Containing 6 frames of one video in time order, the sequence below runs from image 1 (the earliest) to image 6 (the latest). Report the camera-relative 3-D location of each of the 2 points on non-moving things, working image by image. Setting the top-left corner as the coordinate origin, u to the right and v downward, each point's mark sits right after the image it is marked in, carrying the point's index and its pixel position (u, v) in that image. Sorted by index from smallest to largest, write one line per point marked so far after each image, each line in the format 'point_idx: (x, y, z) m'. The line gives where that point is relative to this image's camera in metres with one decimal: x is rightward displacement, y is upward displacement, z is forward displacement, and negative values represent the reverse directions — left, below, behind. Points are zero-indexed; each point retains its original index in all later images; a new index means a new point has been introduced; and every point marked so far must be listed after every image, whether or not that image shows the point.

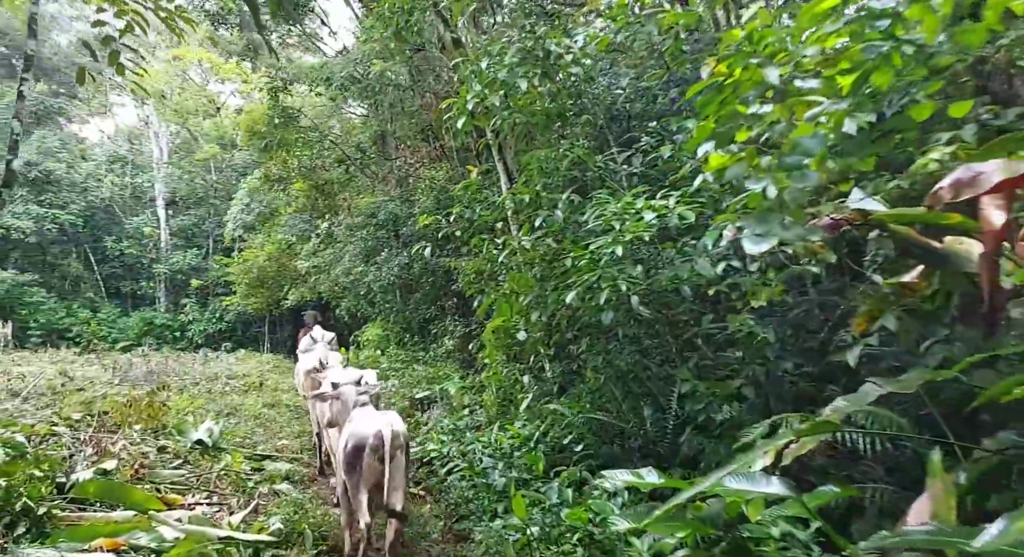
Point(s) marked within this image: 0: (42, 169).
0: (-11.8, +2.8, +19.1) m
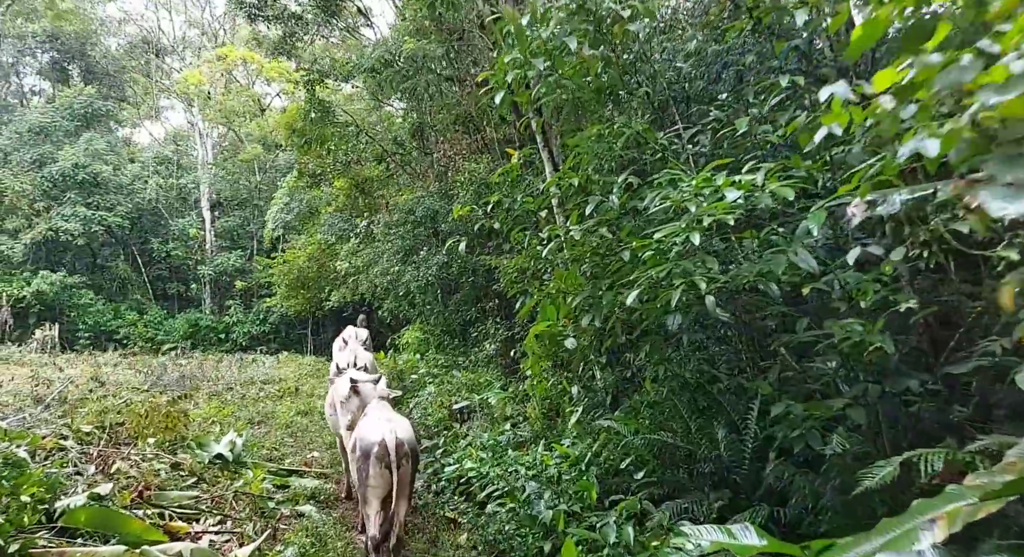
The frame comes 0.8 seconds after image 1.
0: (-10.7, +2.7, +19.2) m
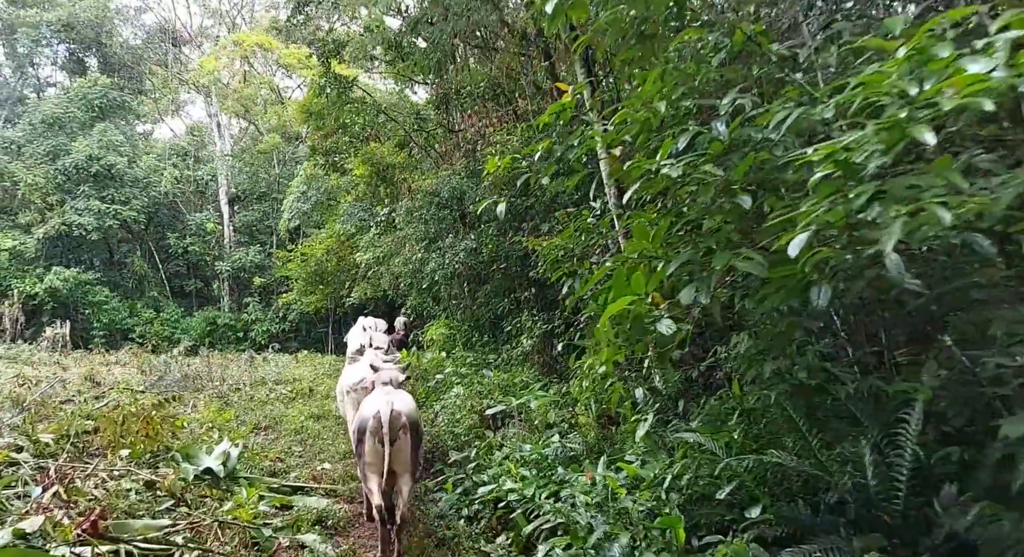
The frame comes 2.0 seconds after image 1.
0: (-10.0, +2.8, +18.5) m
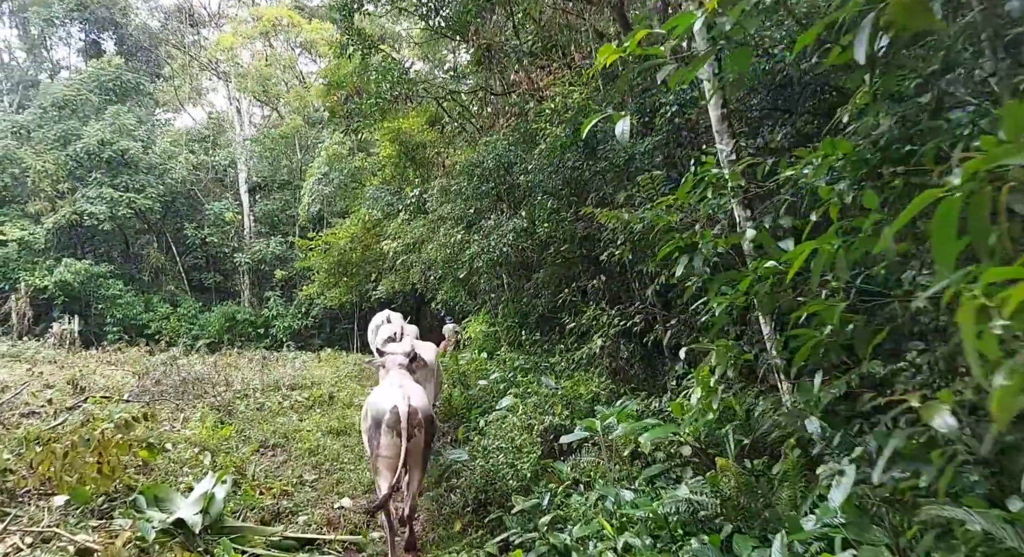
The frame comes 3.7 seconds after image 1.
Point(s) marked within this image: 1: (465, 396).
0: (-9.1, +3.0, +17.4) m
1: (-0.4, -1.1, +6.8) m
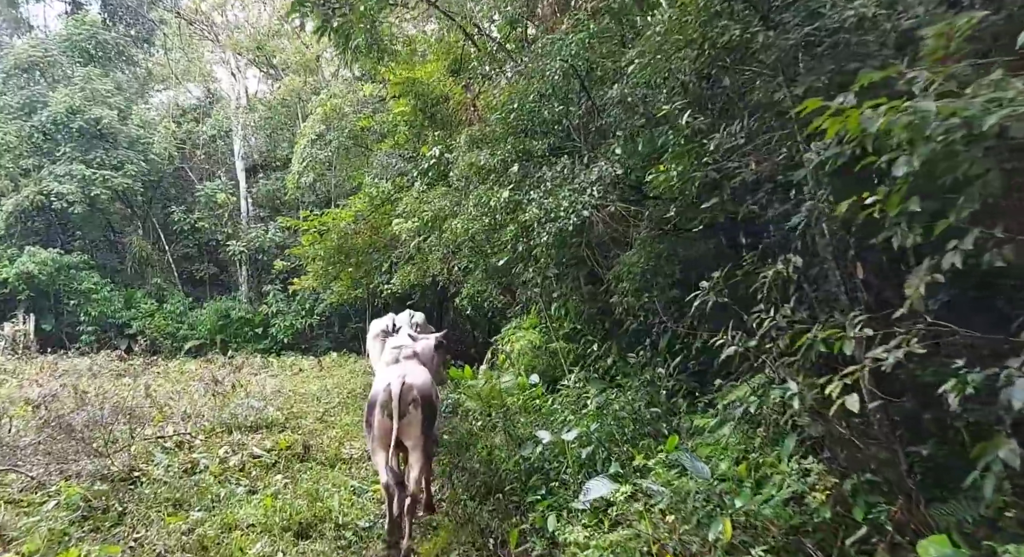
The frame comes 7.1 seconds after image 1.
0: (-8.3, +3.2, +14.9) m
1: (0.0, -1.0, +4.1) m
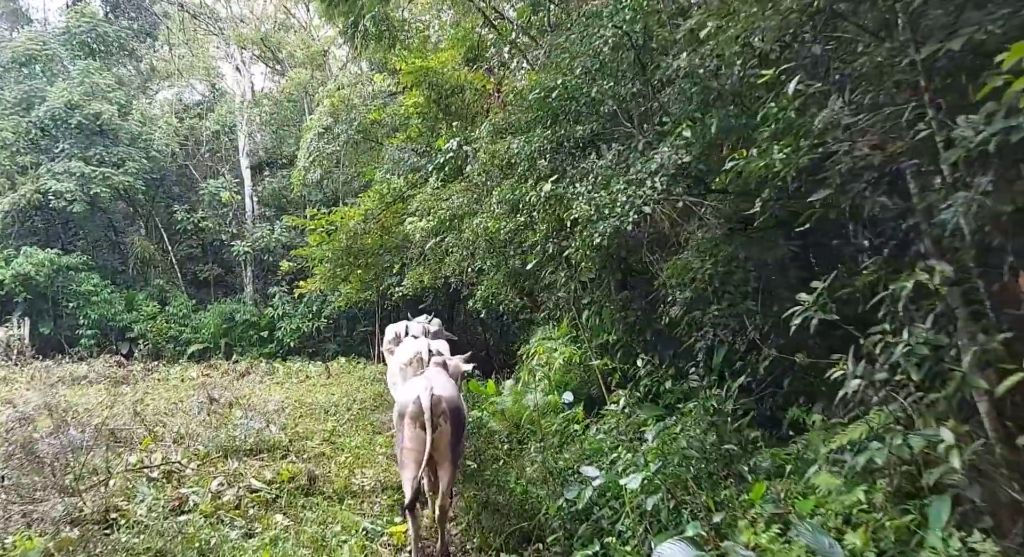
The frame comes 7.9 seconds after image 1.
0: (-8.0, +3.1, +14.3) m
1: (+0.2, -1.0, +3.4) m
